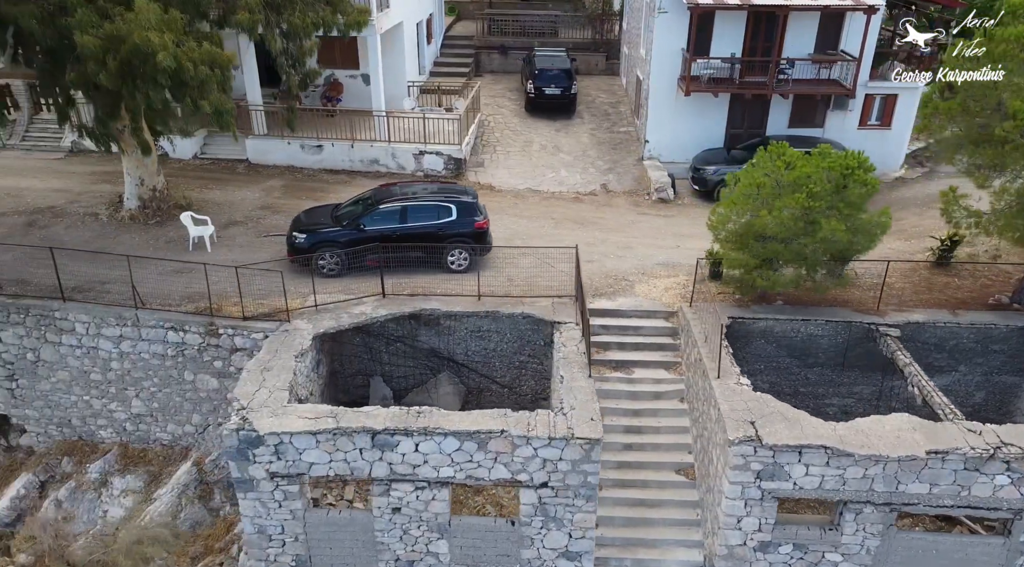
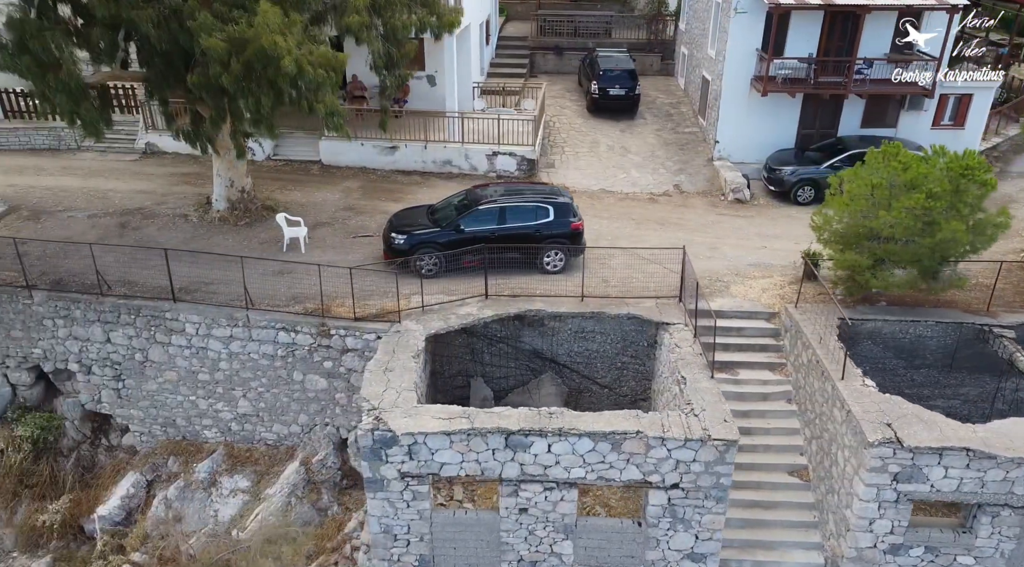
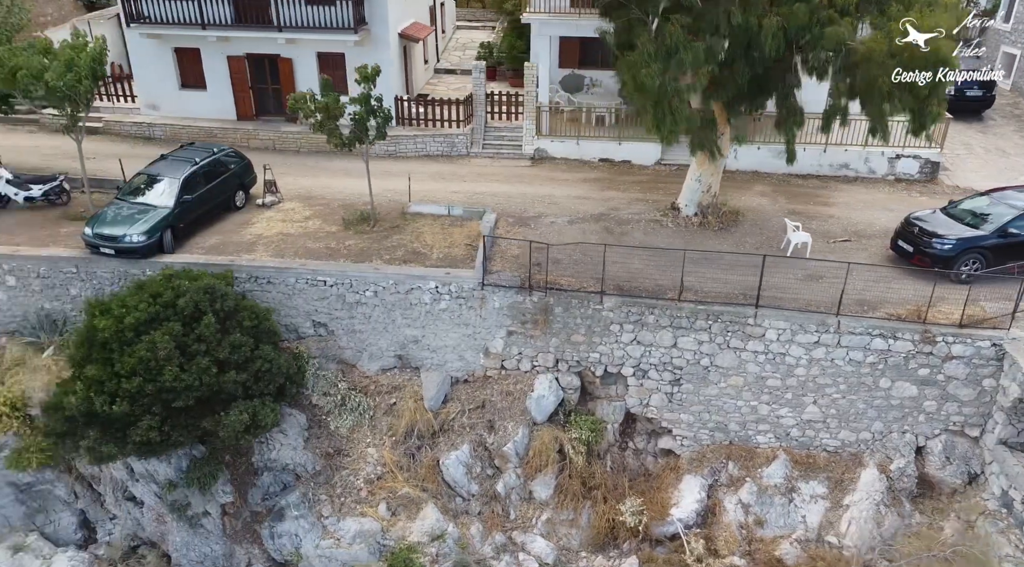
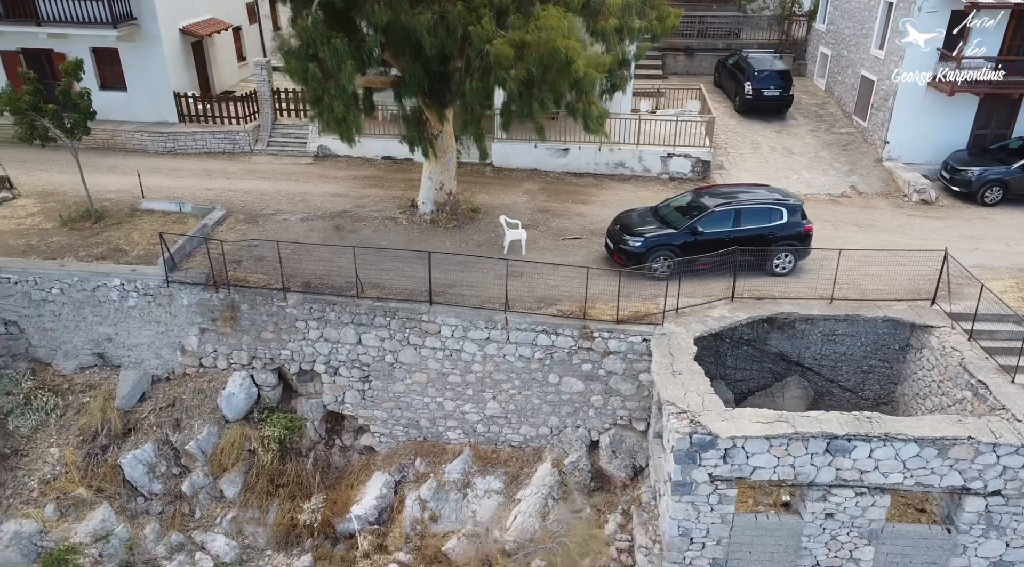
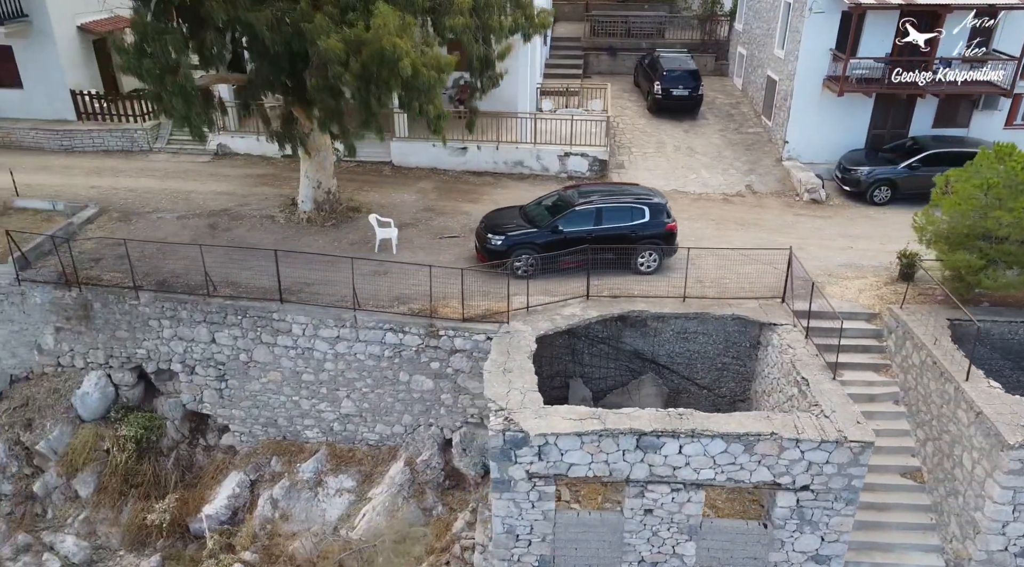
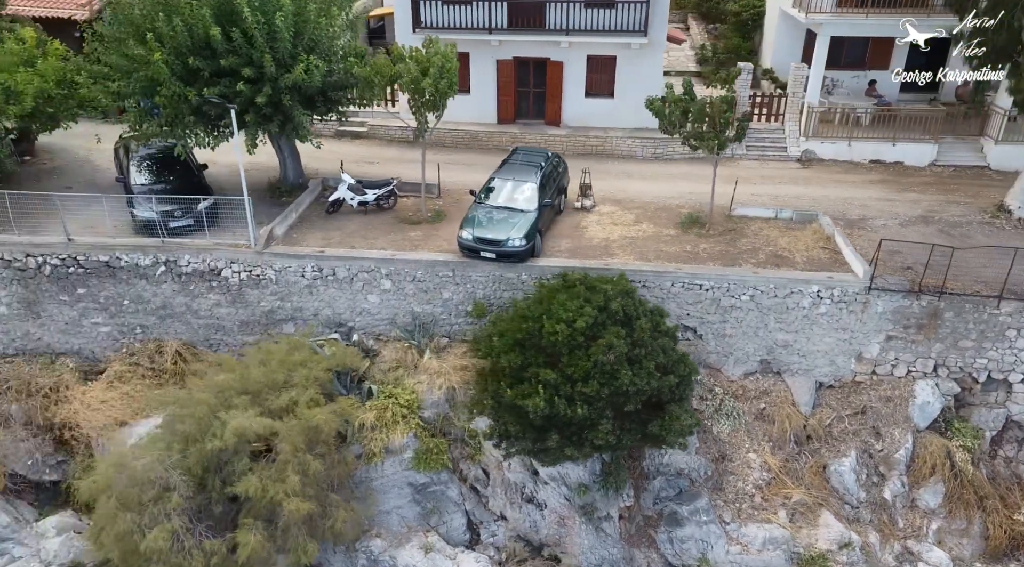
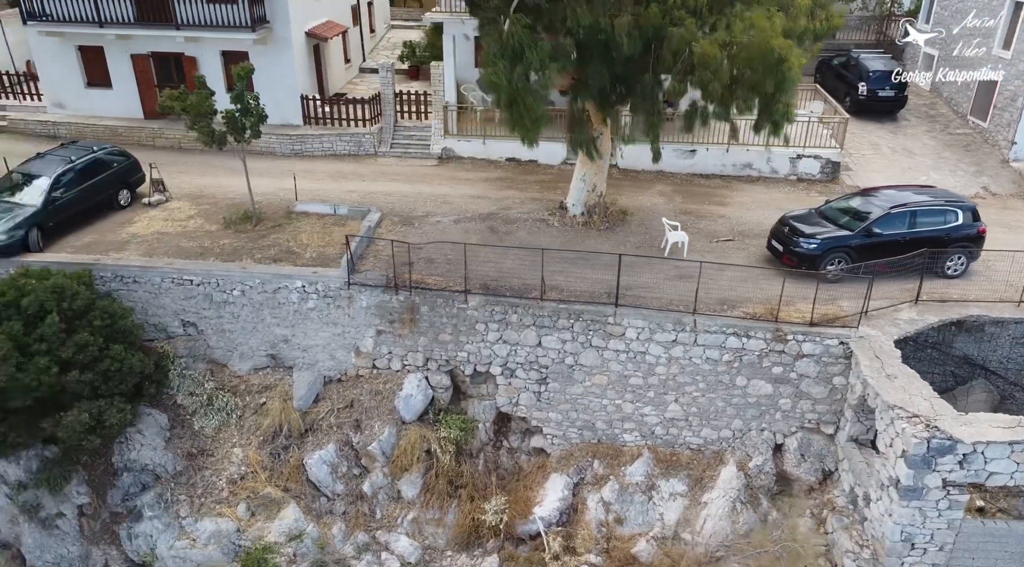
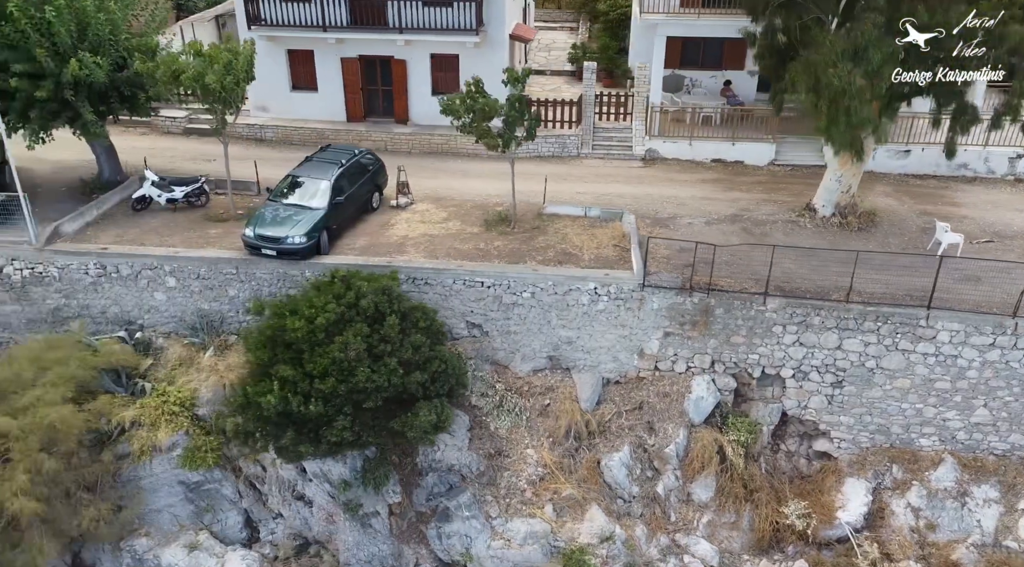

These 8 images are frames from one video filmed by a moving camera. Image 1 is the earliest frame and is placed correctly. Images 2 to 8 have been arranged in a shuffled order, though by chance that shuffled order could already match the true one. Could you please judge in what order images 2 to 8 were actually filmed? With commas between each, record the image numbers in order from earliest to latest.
2, 5, 4, 7, 3, 8, 6
